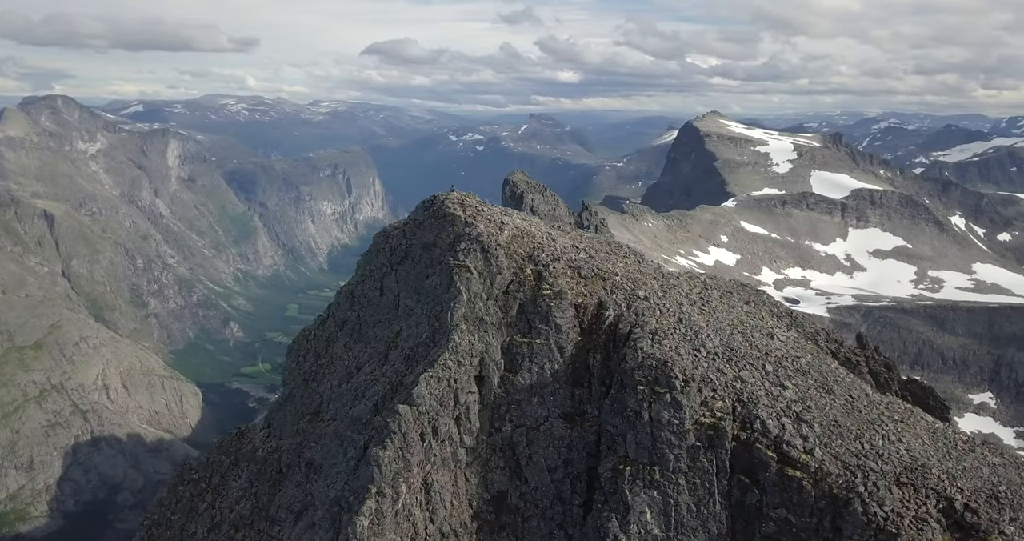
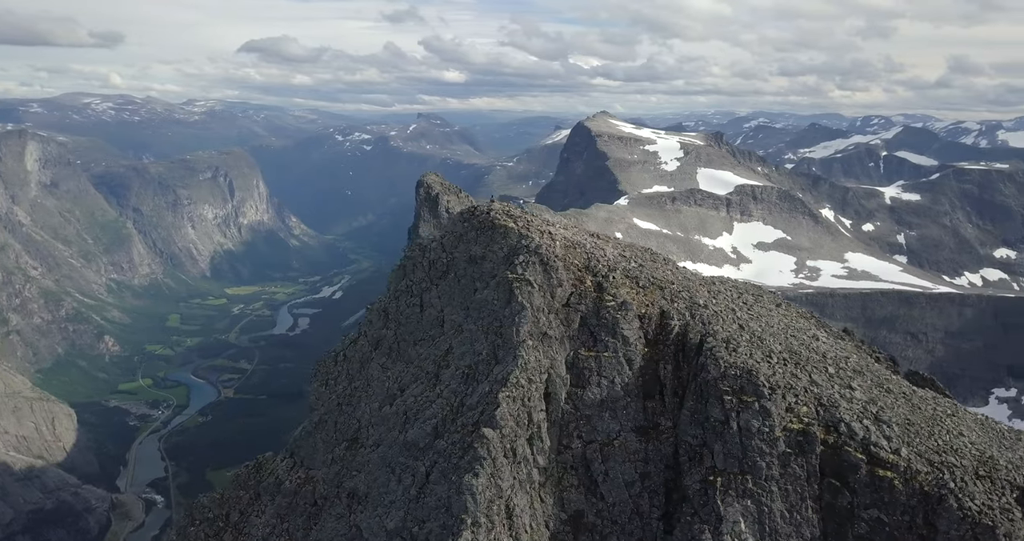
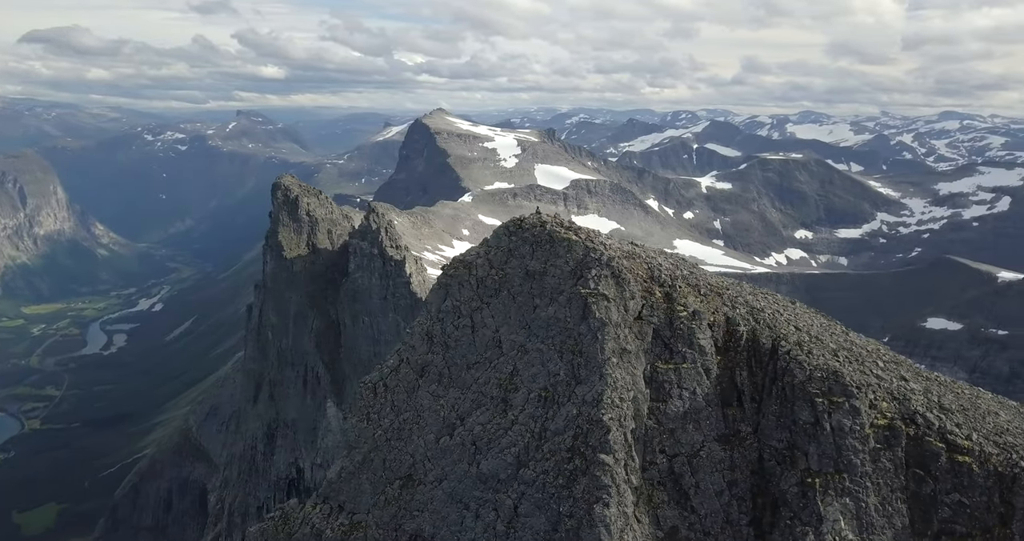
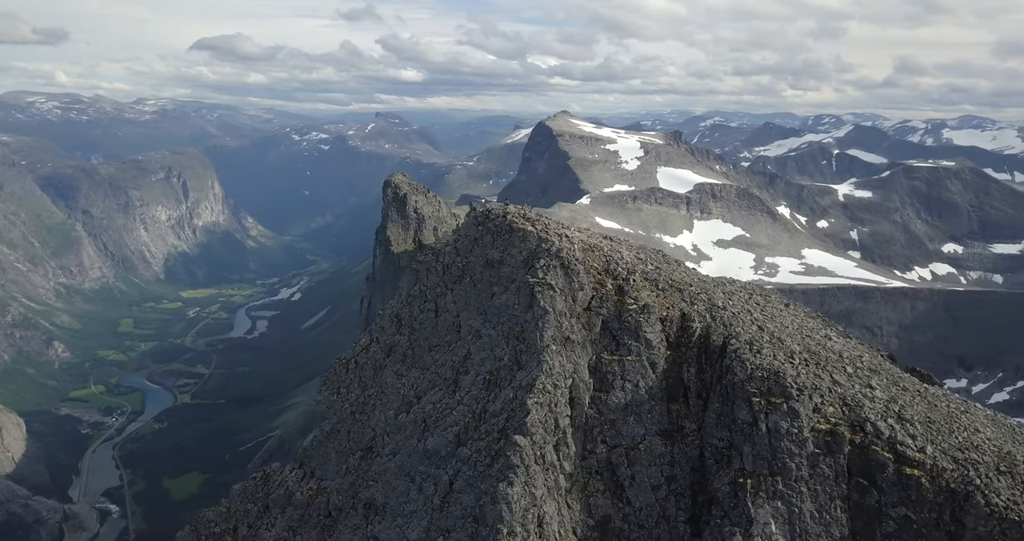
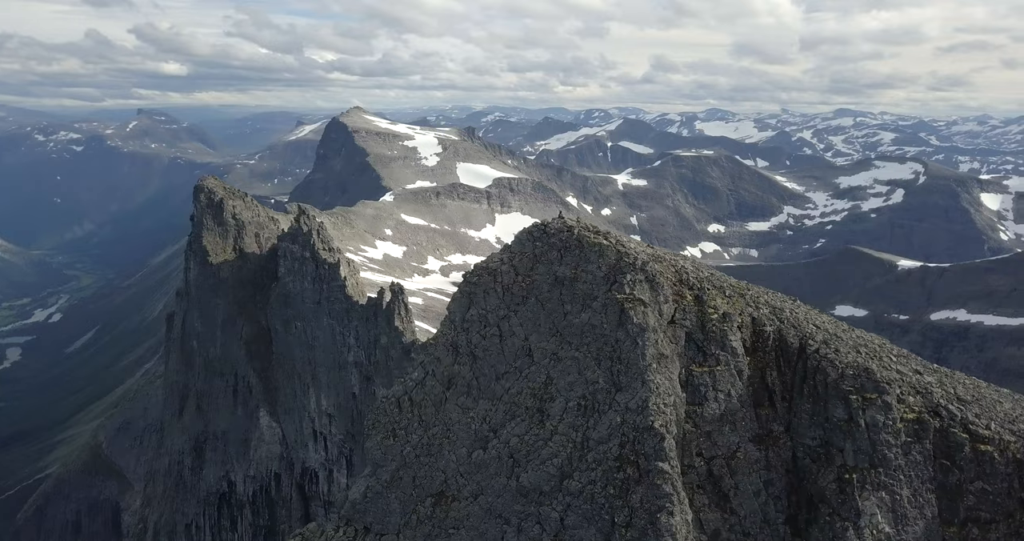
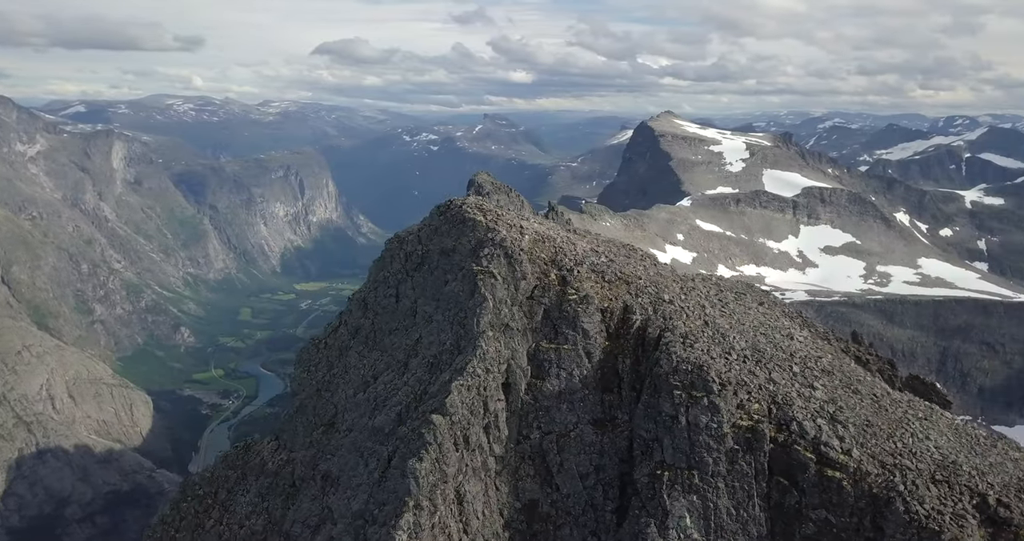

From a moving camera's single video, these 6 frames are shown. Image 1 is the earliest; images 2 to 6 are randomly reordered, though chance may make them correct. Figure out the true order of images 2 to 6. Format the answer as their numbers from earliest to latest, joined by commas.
6, 2, 4, 3, 5
